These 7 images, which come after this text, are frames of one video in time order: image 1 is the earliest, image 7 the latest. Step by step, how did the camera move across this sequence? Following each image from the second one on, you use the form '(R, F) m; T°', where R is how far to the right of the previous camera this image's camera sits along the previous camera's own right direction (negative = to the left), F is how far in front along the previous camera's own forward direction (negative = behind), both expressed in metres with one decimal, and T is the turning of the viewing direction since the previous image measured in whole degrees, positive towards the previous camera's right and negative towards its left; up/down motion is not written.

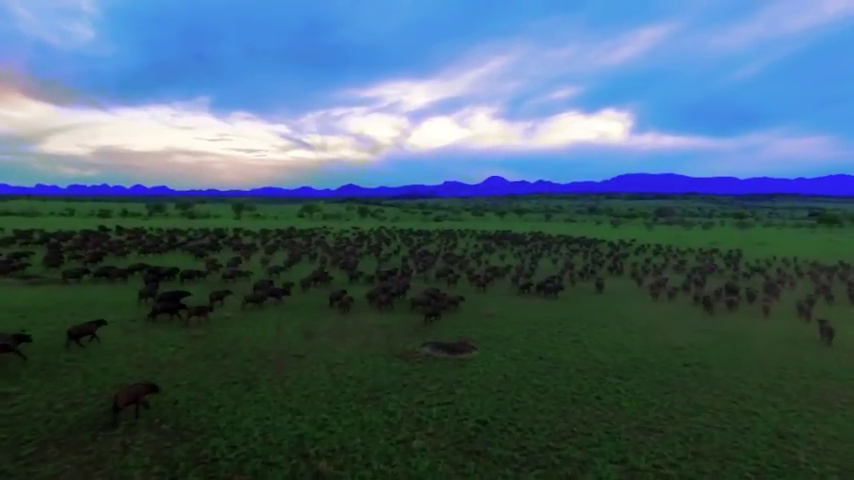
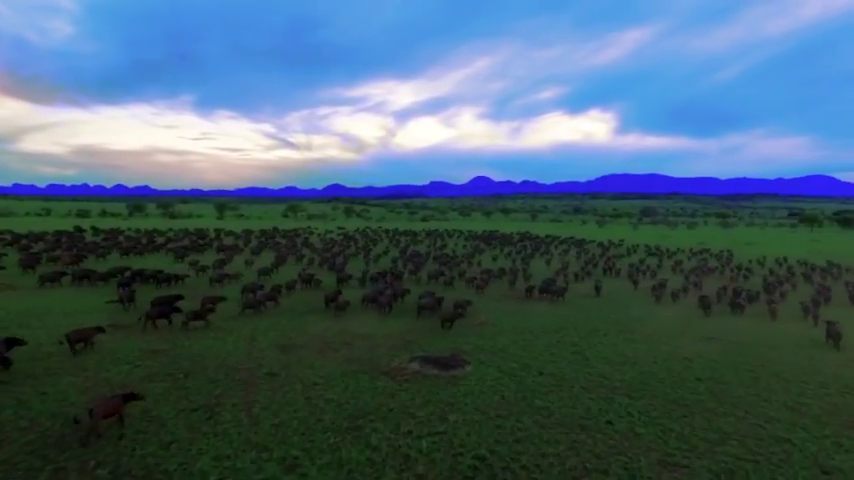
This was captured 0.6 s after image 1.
(0.0, +0.5) m; +1°
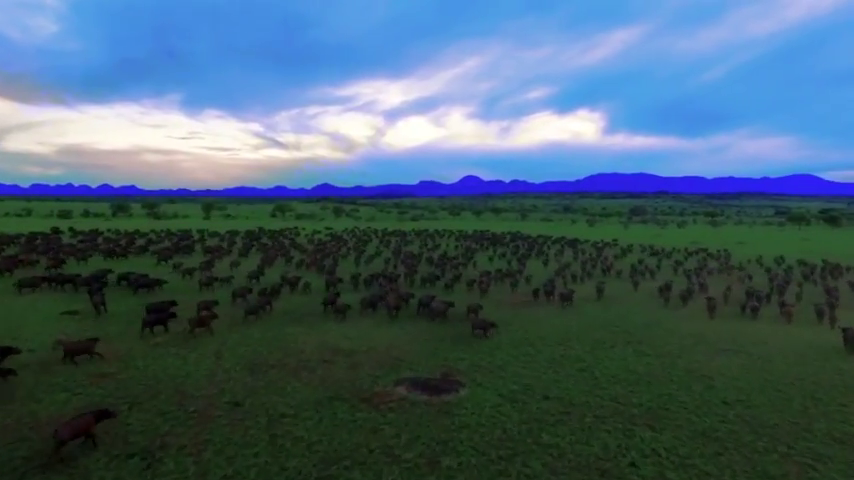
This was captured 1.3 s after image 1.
(0.0, +0.6) m; +1°
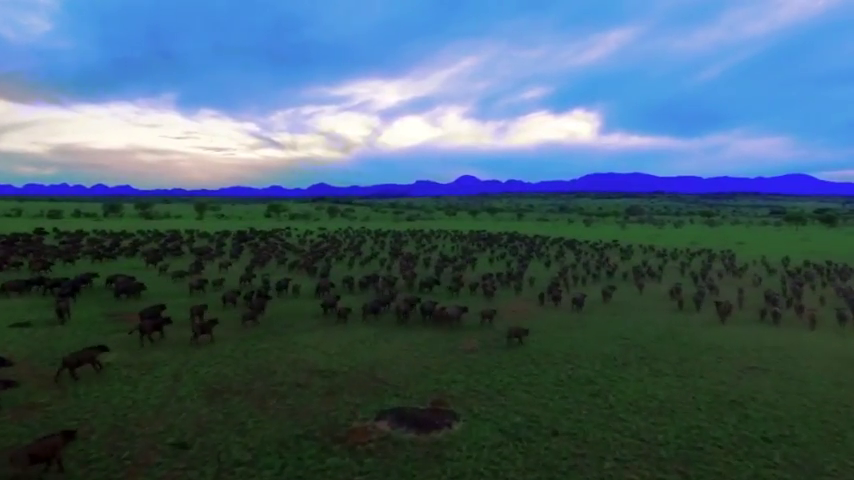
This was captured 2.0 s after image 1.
(0.0, +0.6) m; 0°
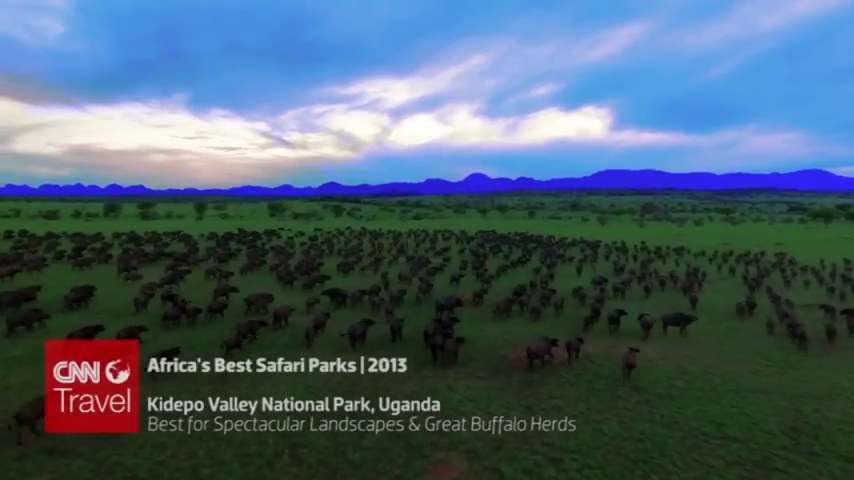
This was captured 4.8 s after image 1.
(+0.3, +2.4) m; -1°
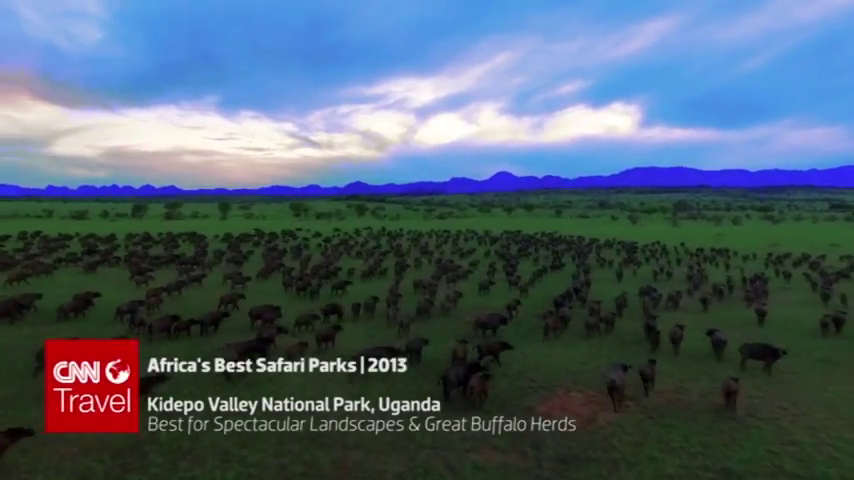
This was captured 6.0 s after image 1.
(+0.1, +1.2) m; -2°
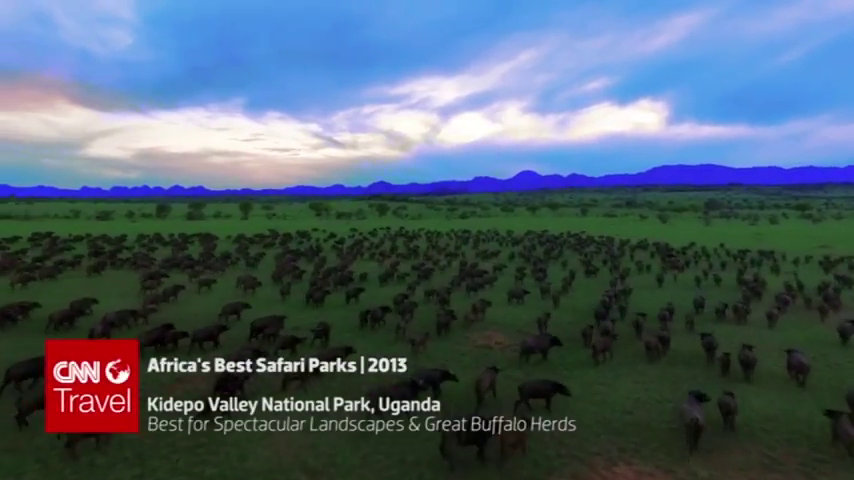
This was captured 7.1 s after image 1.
(+0.1, +1.1) m; -2°
